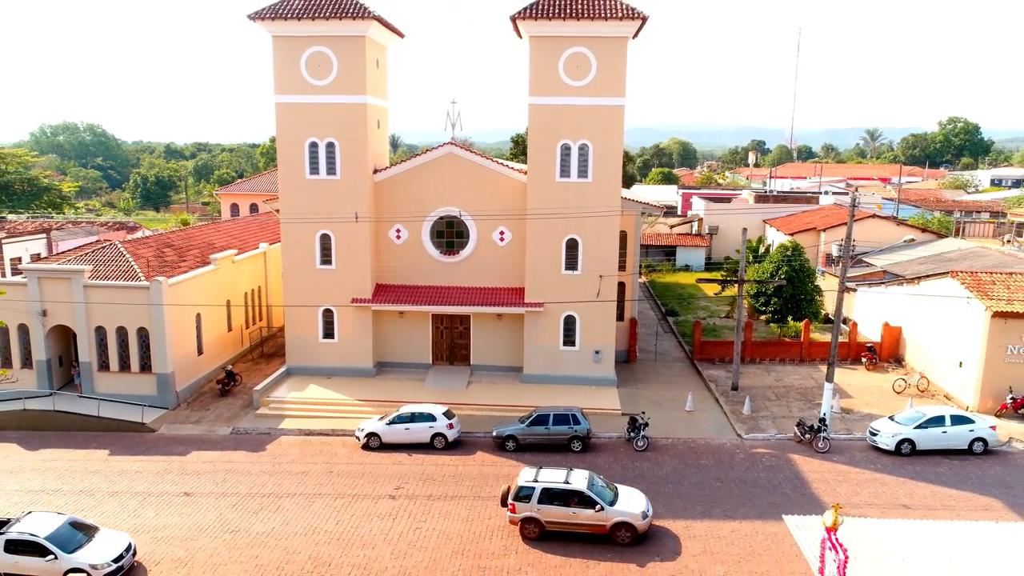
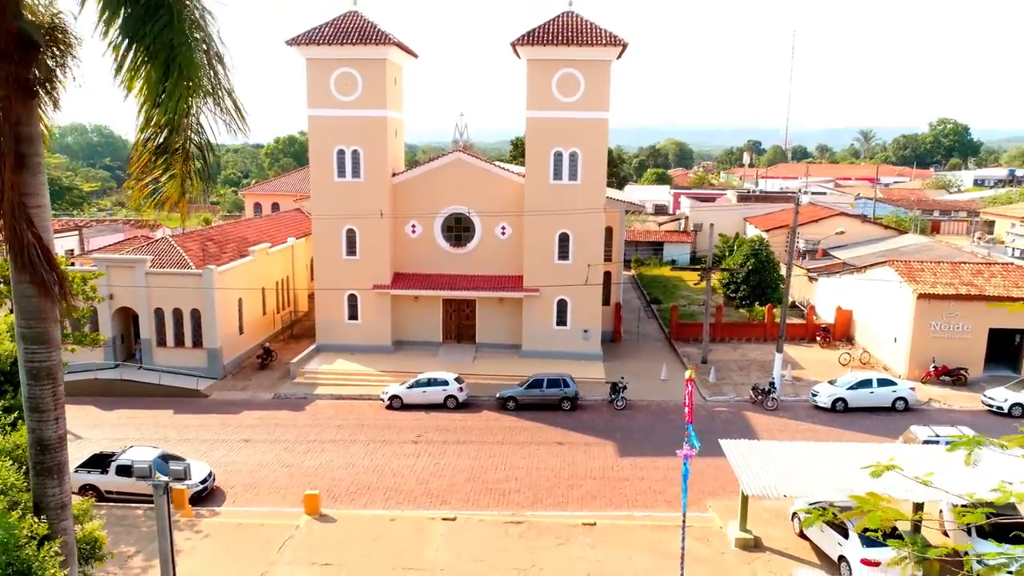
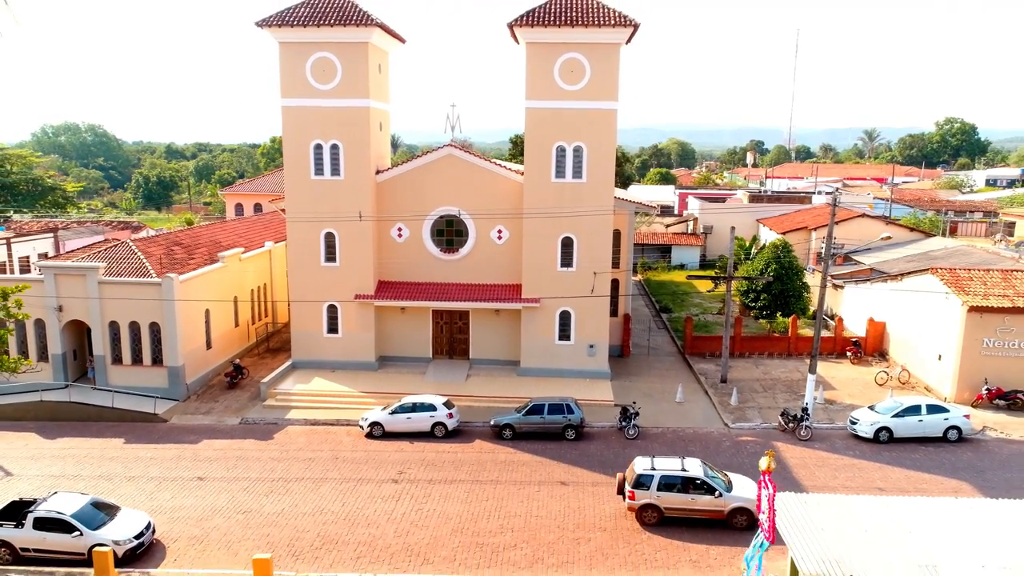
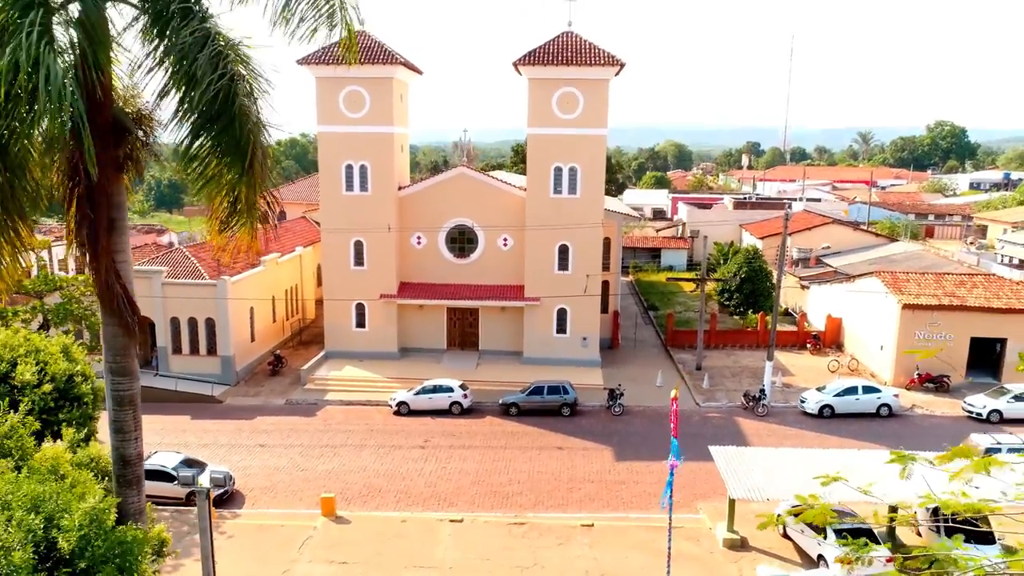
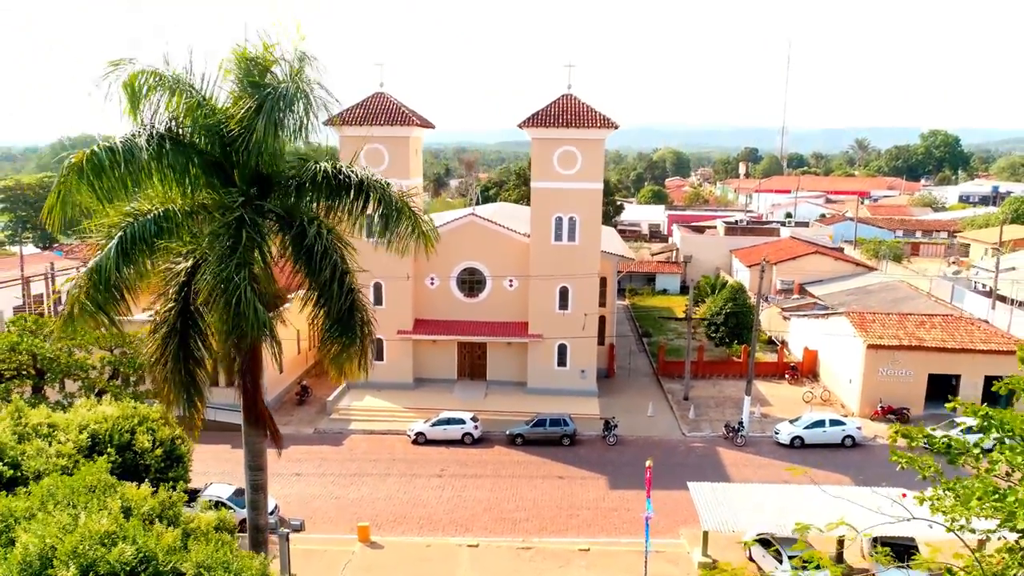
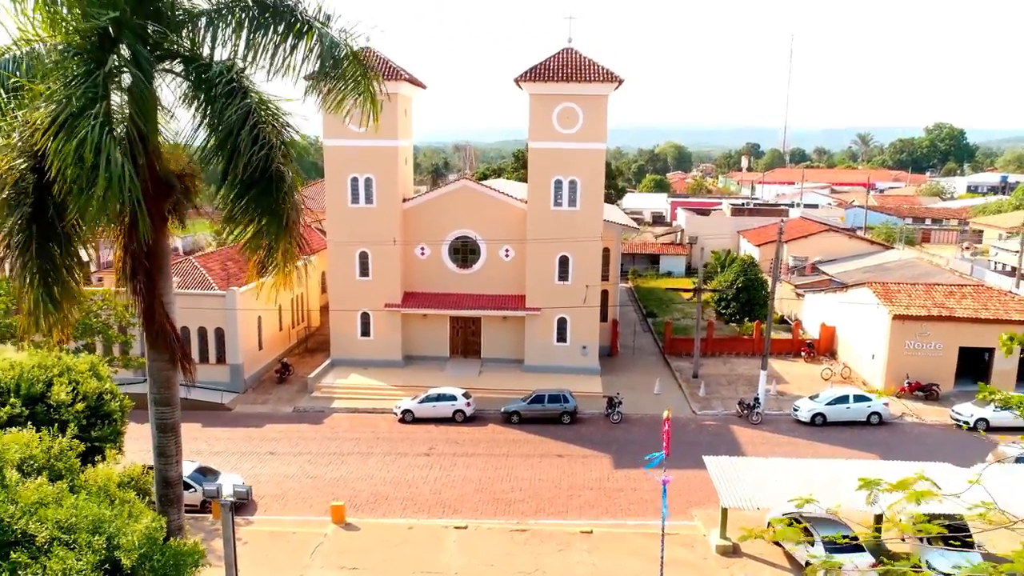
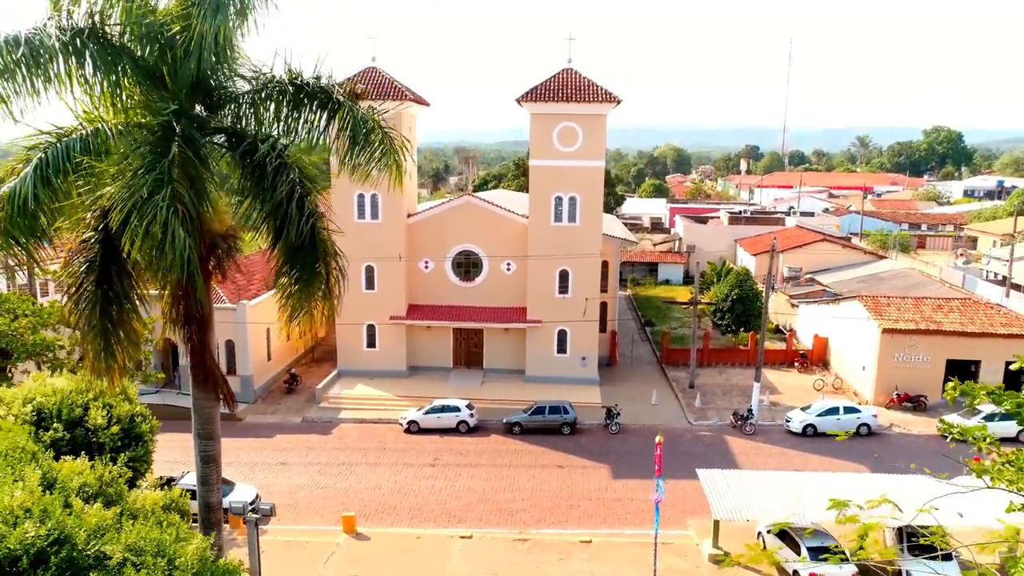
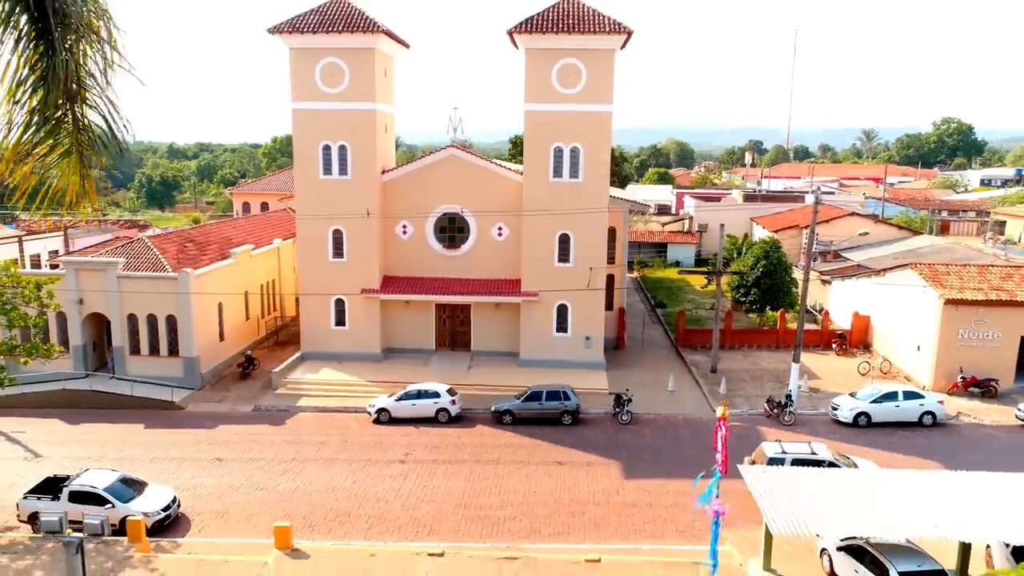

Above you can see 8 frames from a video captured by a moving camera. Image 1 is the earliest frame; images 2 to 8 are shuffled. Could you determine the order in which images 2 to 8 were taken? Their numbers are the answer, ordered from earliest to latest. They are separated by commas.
3, 8, 2, 4, 6, 7, 5
